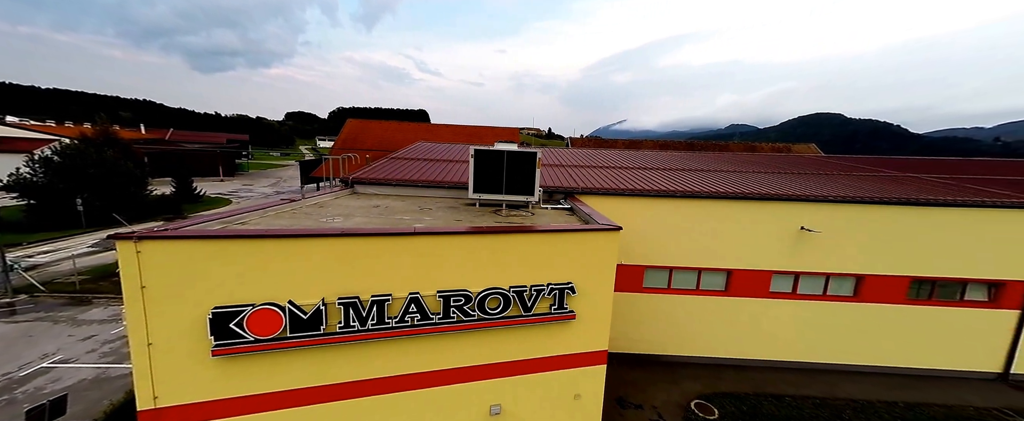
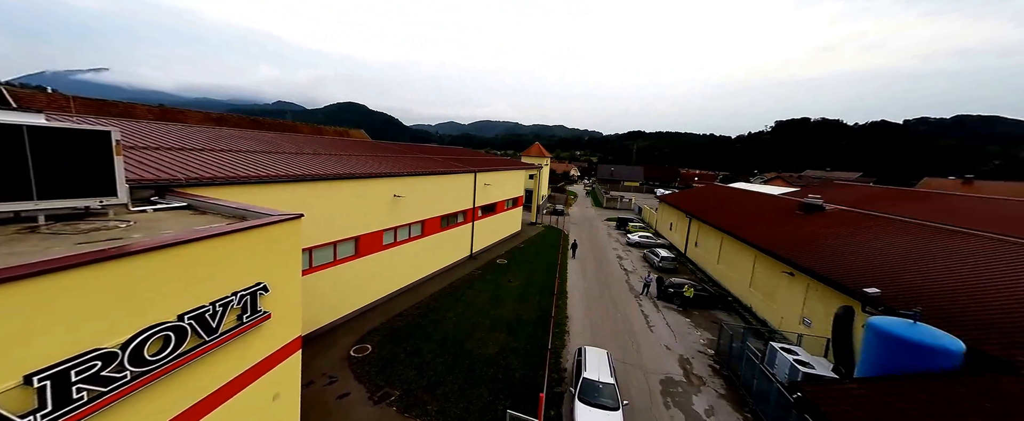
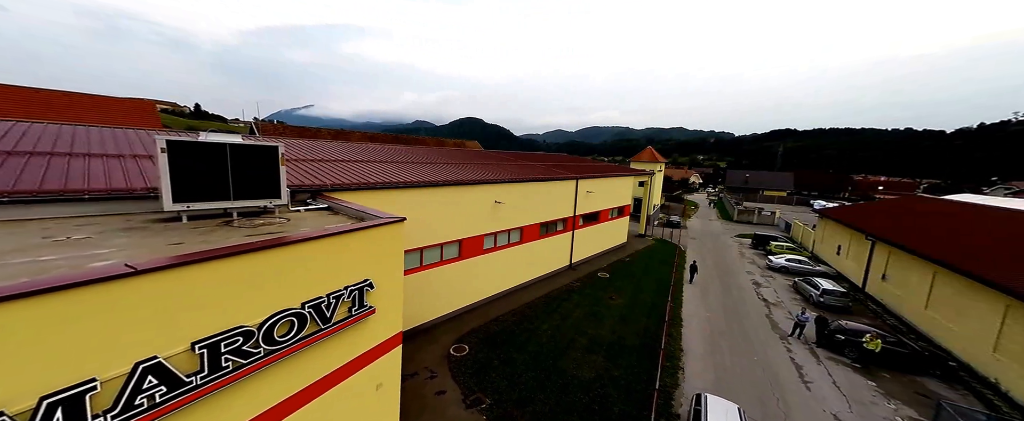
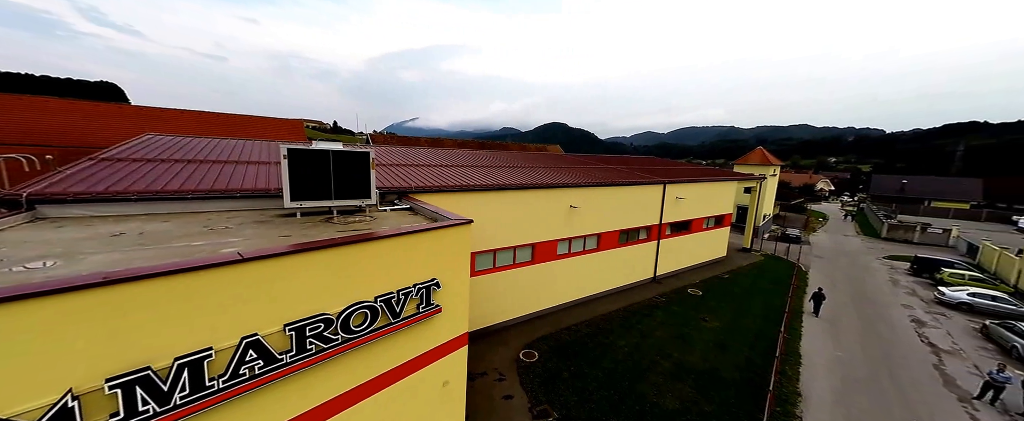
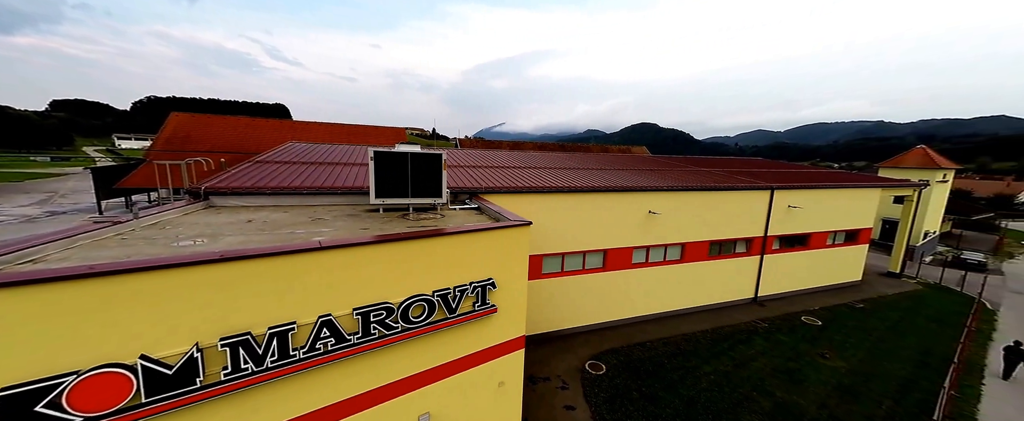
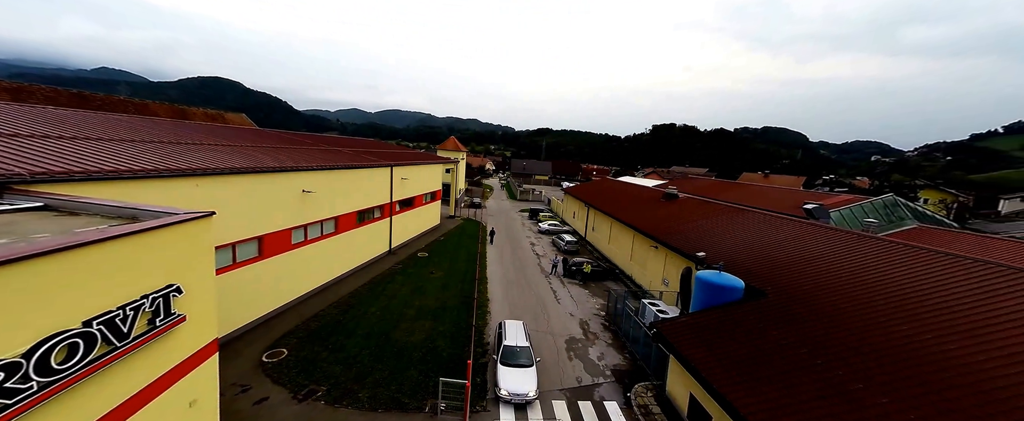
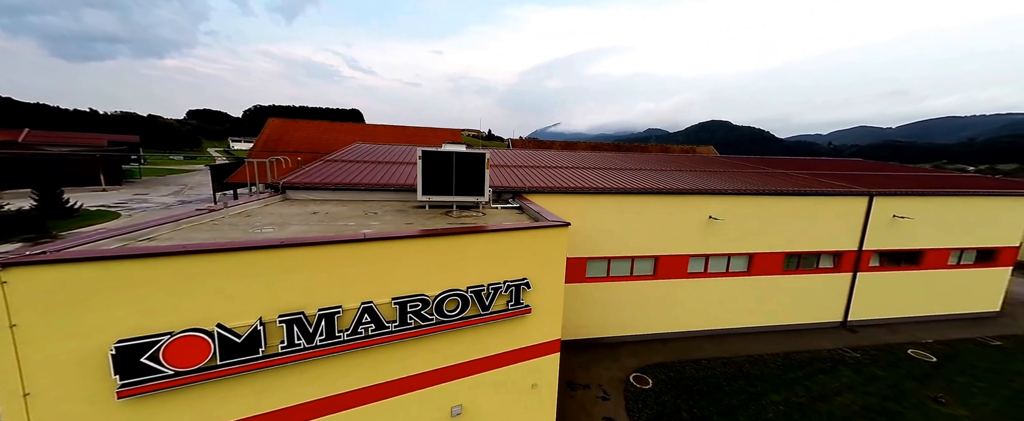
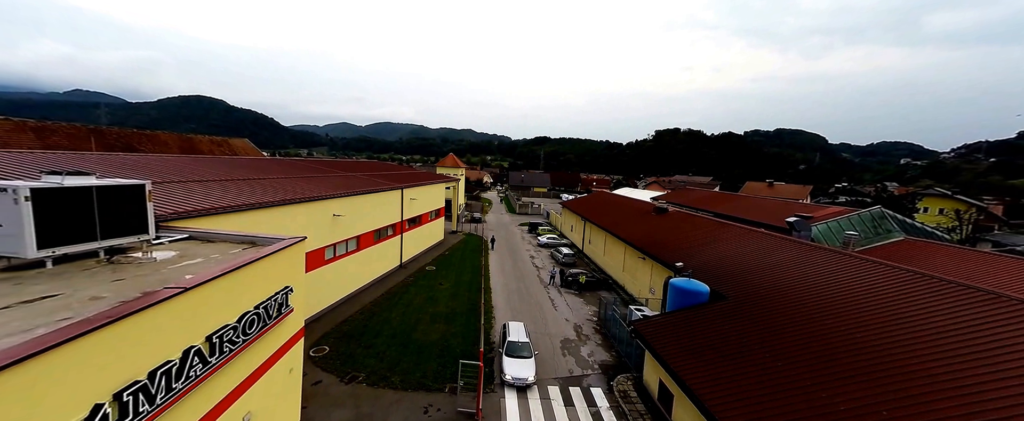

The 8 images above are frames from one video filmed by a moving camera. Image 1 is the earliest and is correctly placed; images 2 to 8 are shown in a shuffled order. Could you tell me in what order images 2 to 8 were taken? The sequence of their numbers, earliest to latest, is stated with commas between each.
7, 5, 4, 3, 2, 6, 8
